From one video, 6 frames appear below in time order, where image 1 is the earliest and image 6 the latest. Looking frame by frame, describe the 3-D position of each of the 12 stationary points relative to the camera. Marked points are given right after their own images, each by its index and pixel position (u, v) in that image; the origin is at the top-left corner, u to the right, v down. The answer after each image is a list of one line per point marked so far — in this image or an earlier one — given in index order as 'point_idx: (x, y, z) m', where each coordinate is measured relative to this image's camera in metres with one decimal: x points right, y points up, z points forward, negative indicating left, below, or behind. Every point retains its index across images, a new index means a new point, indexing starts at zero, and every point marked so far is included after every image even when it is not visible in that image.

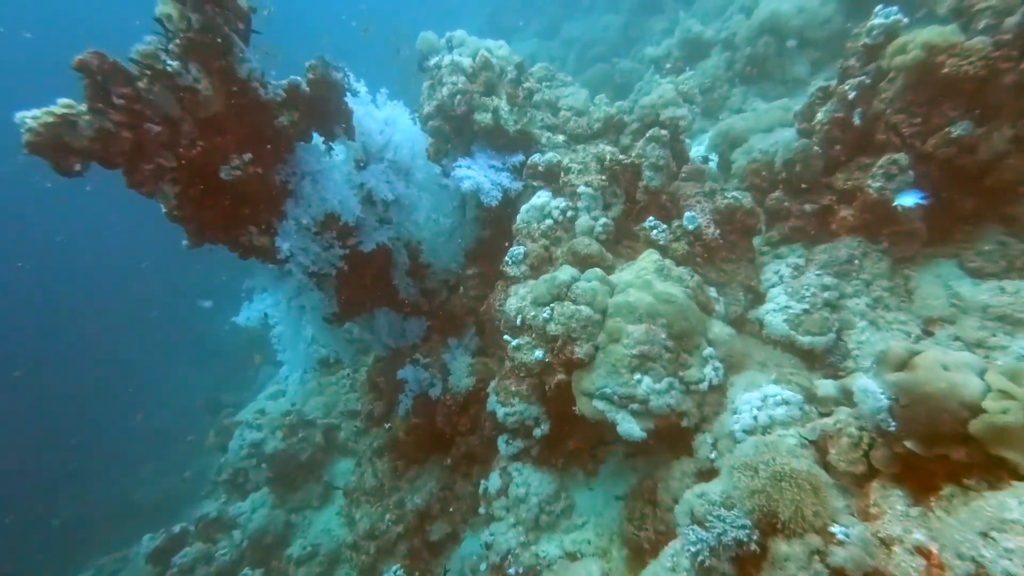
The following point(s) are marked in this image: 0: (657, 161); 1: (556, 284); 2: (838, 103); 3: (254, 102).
0: (+1.8, +1.6, +5.3) m
1: (+0.5, 0.0, +4.5) m
2: (+3.8, +2.1, +4.9) m
3: (-2.7, +2.0, +4.5) m
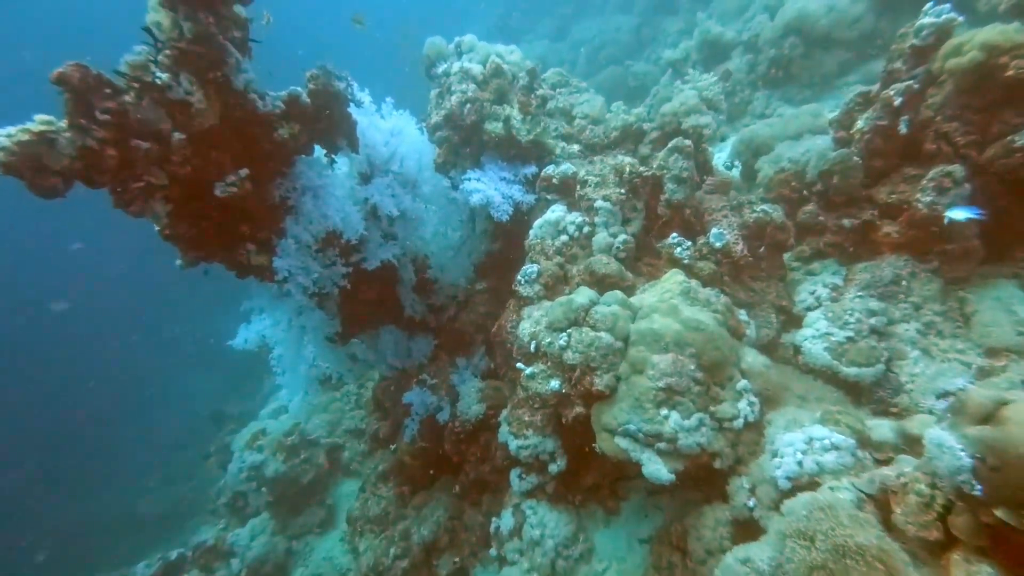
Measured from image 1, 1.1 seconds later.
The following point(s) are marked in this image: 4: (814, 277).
0: (+1.9, +1.3, +5.0) m
1: (+0.6, -0.2, +4.1) m
2: (+4.0, +1.9, +4.5) m
3: (-2.6, +1.7, +4.3) m
4: (+3.4, +0.2, +4.8) m
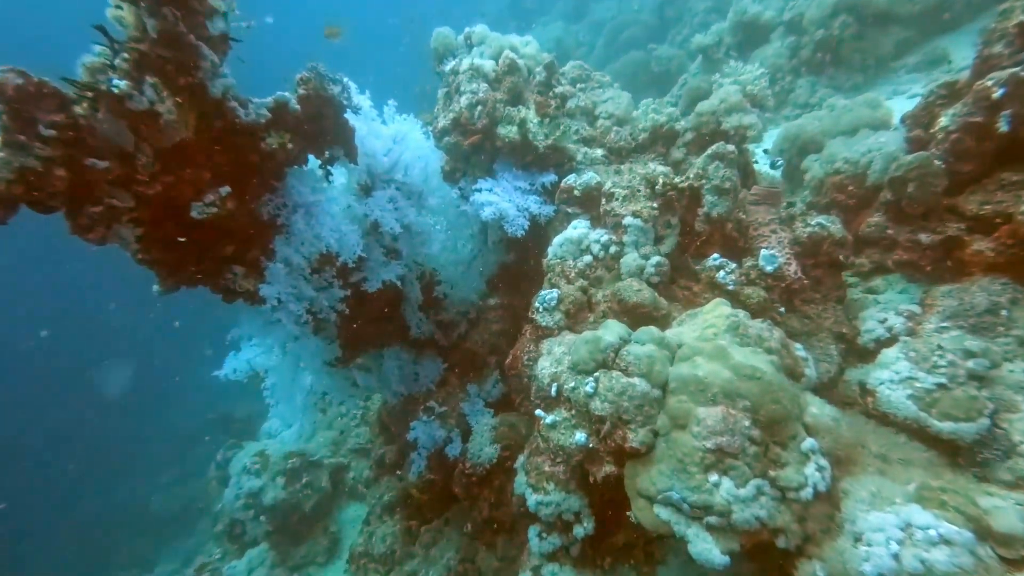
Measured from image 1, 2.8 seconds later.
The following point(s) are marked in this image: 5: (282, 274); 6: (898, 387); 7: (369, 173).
0: (+2.1, +1.0, +4.3) m
1: (+0.7, -0.5, +3.5) m
2: (+4.1, +1.6, +3.8) m
3: (-2.5, +1.4, +3.8) m
4: (+3.5, 0.0, +4.1) m
5: (-2.3, +0.1, +4.3) m
6: (+3.0, -0.8, +3.3) m
7: (-1.6, +1.3, +4.9) m
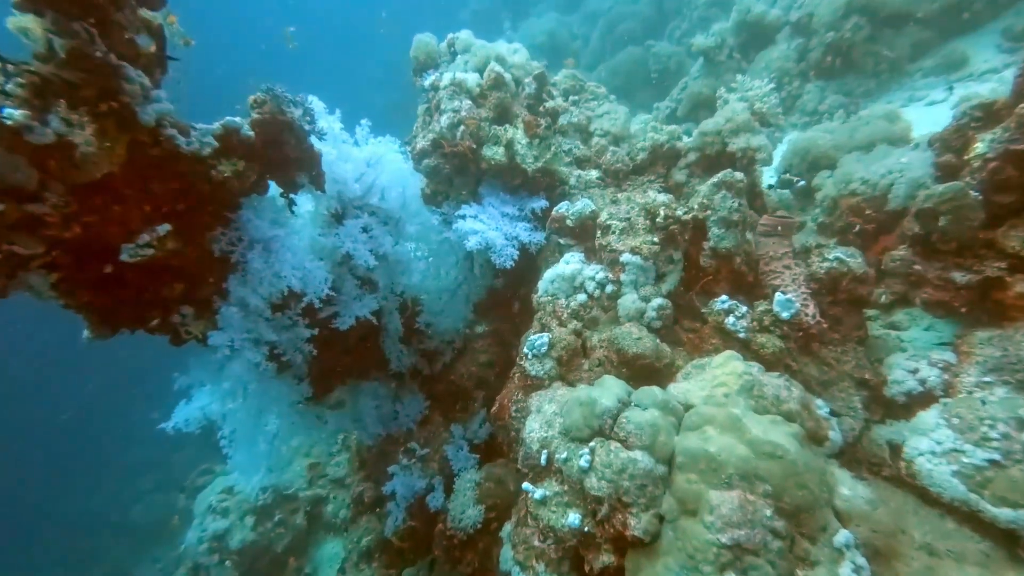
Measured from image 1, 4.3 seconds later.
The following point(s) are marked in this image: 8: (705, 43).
0: (+2.0, +0.7, +3.9) m
1: (+0.6, -0.9, +3.1) m
2: (+4.0, +1.3, +3.4) m
3: (-2.6, +1.0, +3.3) m
4: (+3.4, -0.4, +3.7) m
5: (-2.4, -0.3, +3.8) m
6: (+2.9, -1.1, +2.8) m
7: (-1.8, +0.9, +4.4) m
8: (+4.5, +5.7, +10.1) m
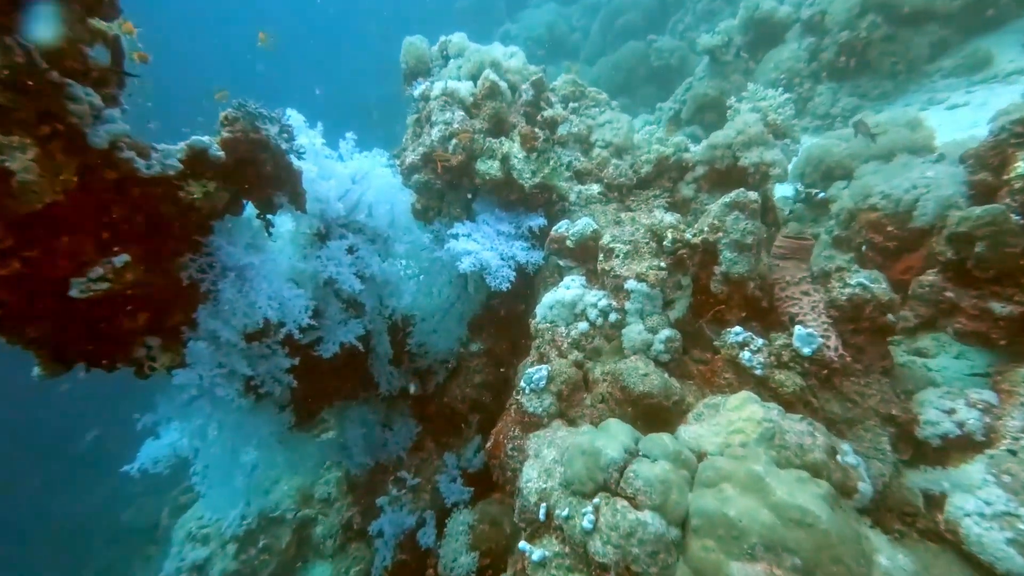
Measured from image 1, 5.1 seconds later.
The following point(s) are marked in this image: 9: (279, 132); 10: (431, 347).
0: (+1.9, +0.4, +3.6) m
1: (+0.6, -1.1, +2.7) m
2: (+3.9, +1.0, +3.1) m
3: (-2.6, +0.8, +3.0) m
4: (+3.4, -0.7, +3.4) m
5: (-2.5, -0.5, +3.5) m
6: (+2.8, -1.4, +2.5) m
7: (-1.8, +0.7, +4.1) m
8: (+4.5, +5.5, +9.8) m
9: (-2.0, +1.4, +3.8) m
10: (-0.9, -0.7, +4.6) m
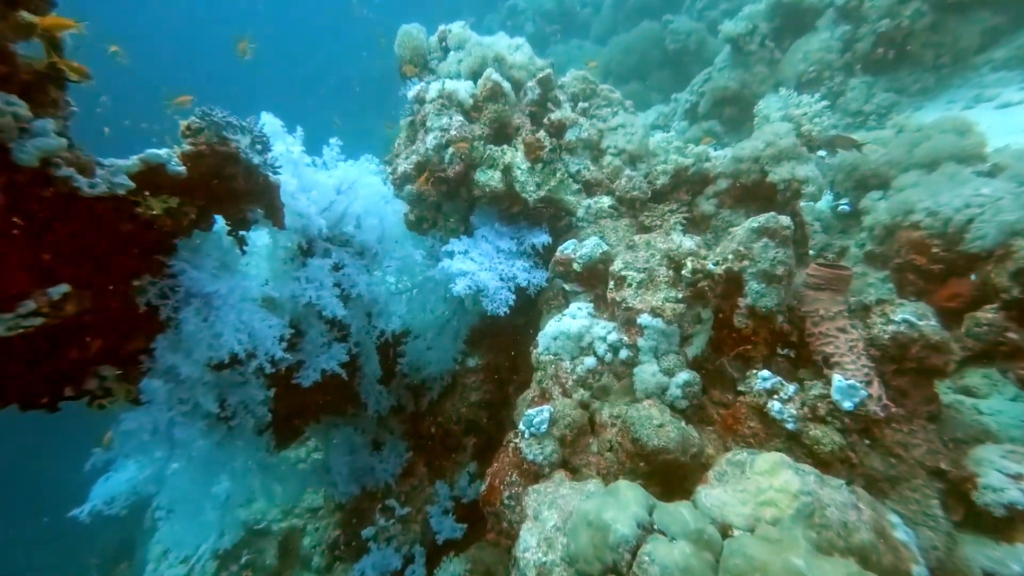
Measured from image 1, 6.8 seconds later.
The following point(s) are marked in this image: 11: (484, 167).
0: (+1.9, +0.2, +3.1) m
1: (+0.5, -1.4, +2.3) m
2: (+3.9, +0.7, +2.6) m
3: (-2.6, +0.6, +2.6) m
4: (+3.3, -0.9, +2.9) m
5: (-2.5, -0.7, +3.1) m
6: (+2.8, -1.7, +2.1) m
7: (-1.8, +0.5, +3.7) m
8: (+4.6, +5.3, +9.3) m
9: (-2.0, +1.2, +3.4) m
10: (-0.9, -0.9, +4.3) m
11: (-0.3, +1.3, +4.5) m
